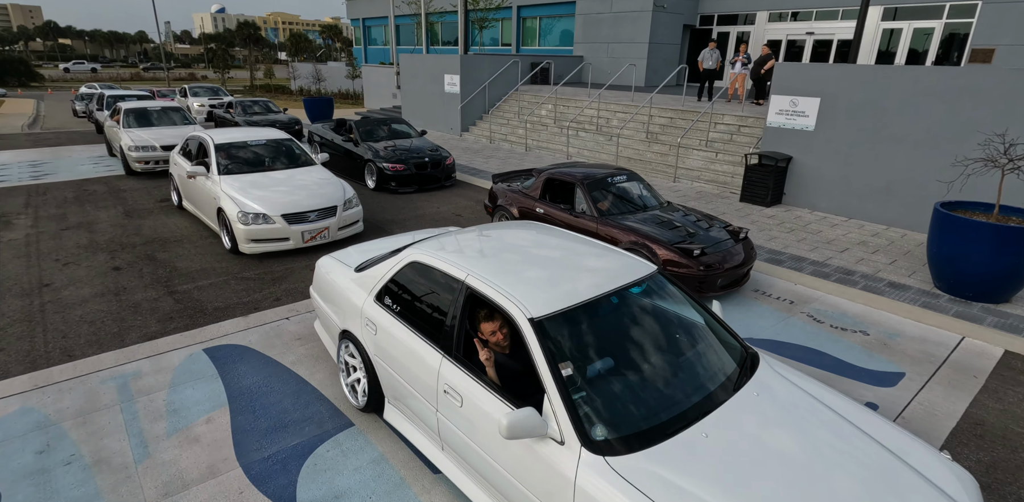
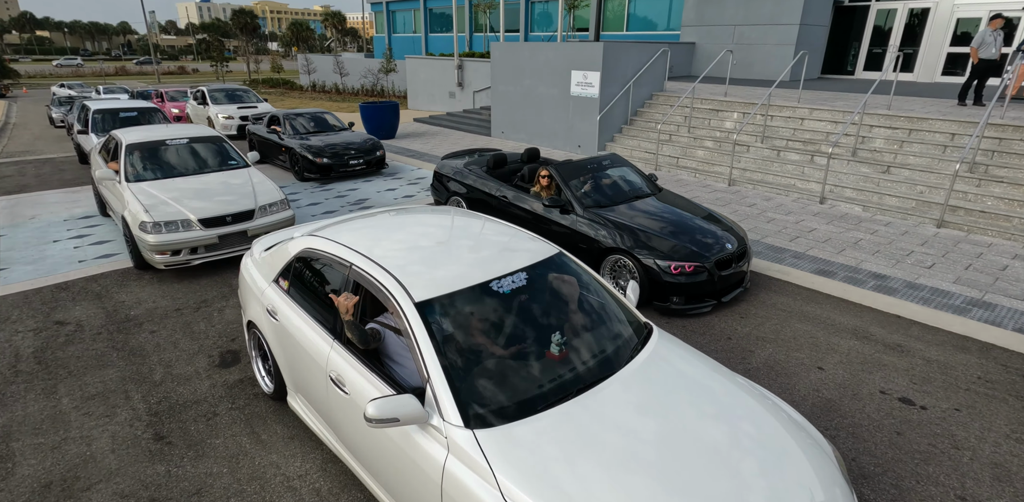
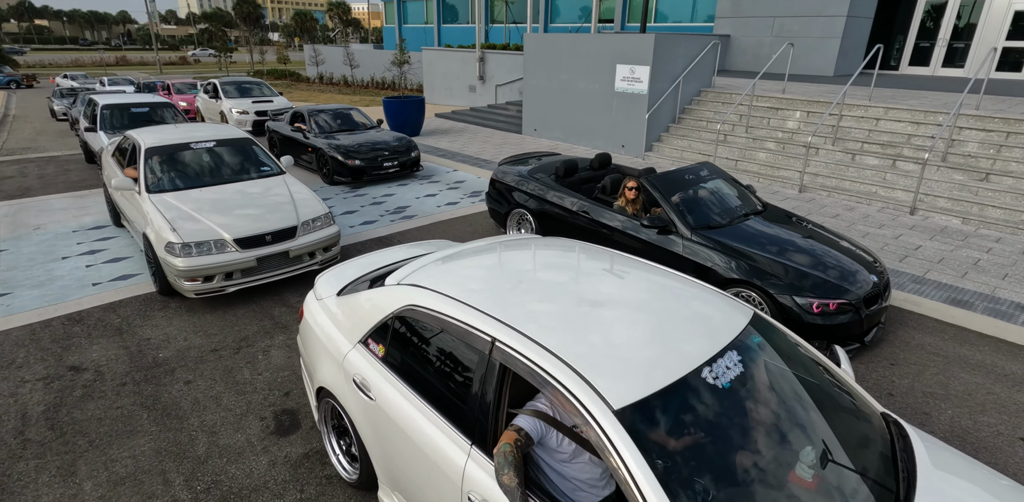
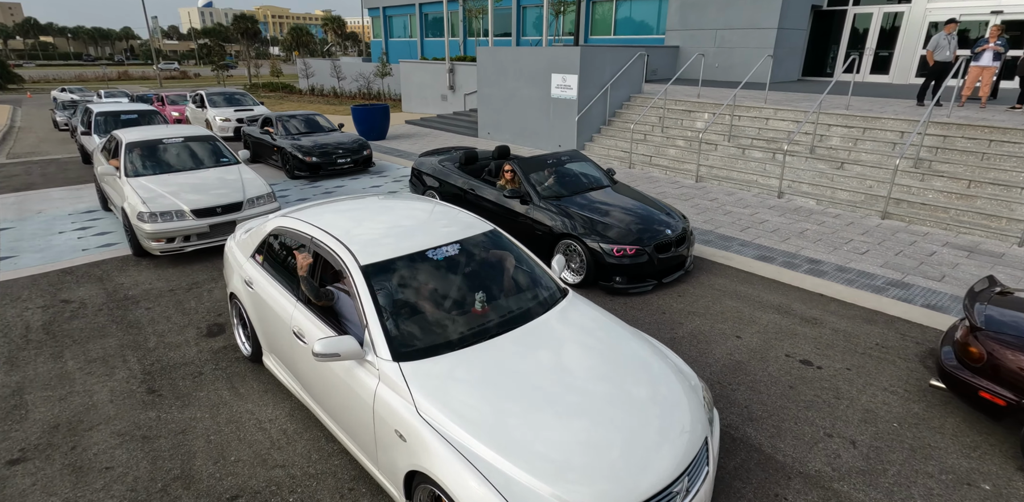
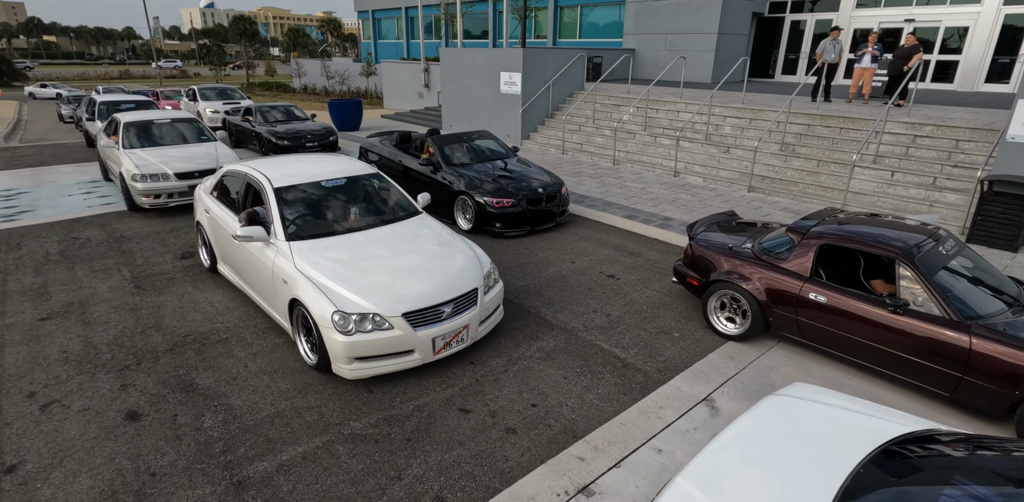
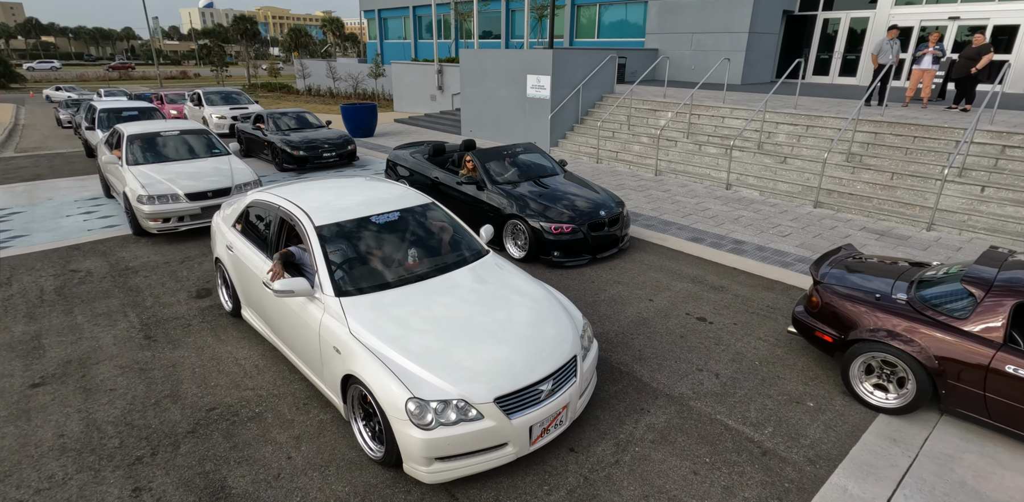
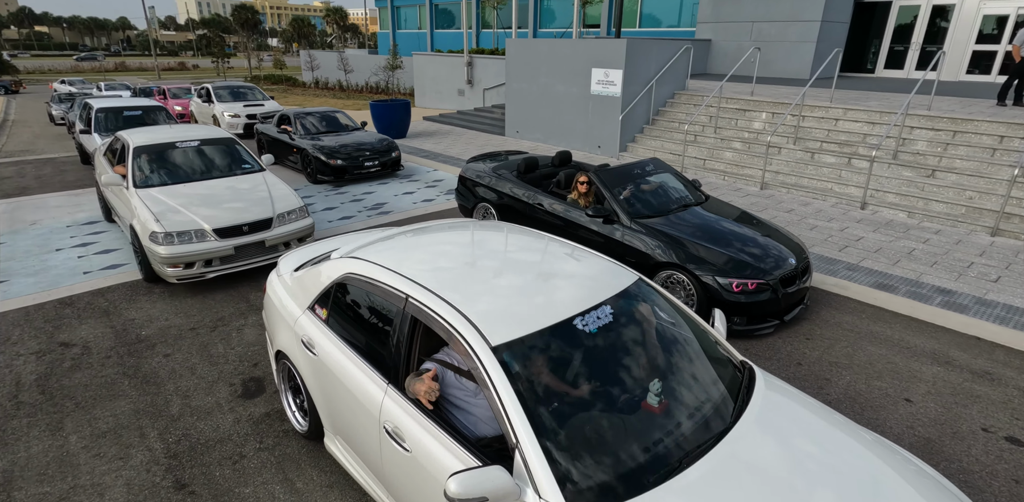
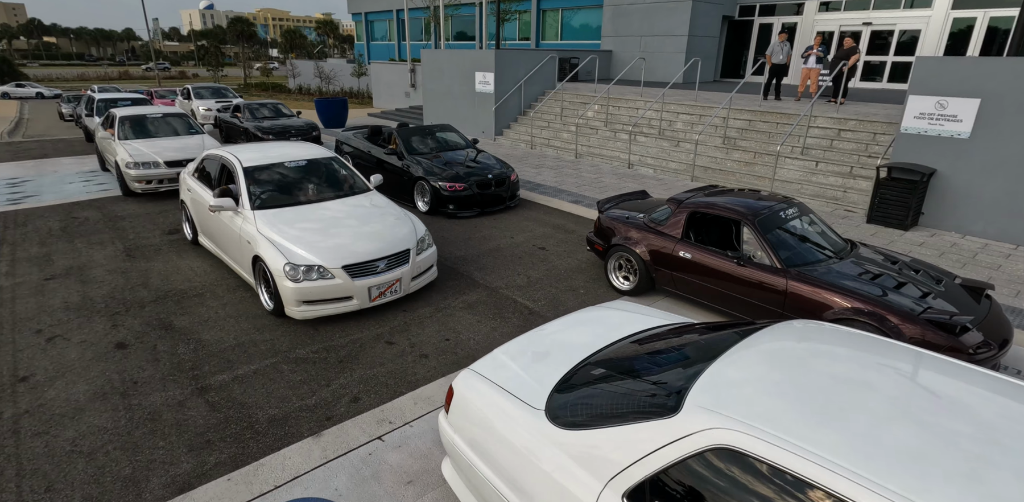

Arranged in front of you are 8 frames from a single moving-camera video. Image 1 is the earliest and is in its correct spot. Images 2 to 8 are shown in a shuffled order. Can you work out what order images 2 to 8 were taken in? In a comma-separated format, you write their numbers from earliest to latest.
8, 5, 6, 4, 2, 7, 3
